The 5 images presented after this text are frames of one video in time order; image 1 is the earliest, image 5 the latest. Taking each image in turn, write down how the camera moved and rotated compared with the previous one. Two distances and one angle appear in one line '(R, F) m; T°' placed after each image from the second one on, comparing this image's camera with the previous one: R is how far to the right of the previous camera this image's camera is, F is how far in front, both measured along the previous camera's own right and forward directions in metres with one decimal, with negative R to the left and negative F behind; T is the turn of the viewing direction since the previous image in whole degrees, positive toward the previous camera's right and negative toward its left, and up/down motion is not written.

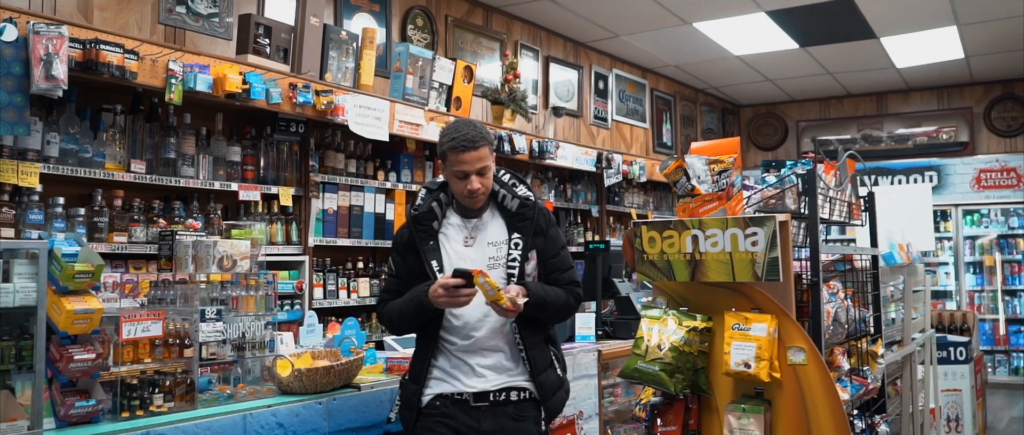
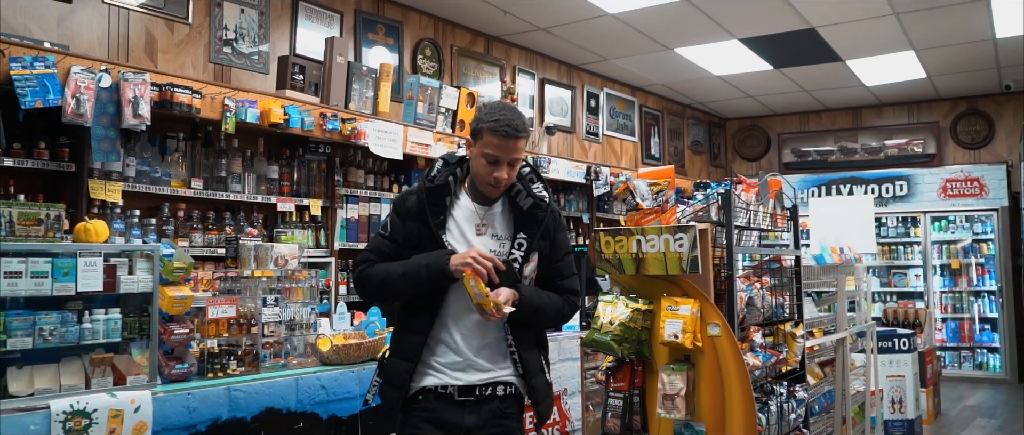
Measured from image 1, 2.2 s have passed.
(+0.1, -0.7) m; 0°
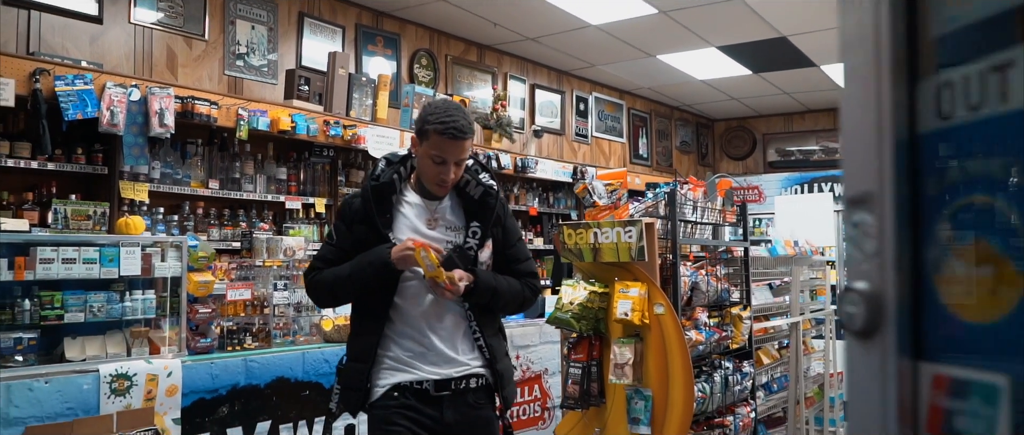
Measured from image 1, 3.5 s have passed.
(+0.1, -0.5) m; 0°
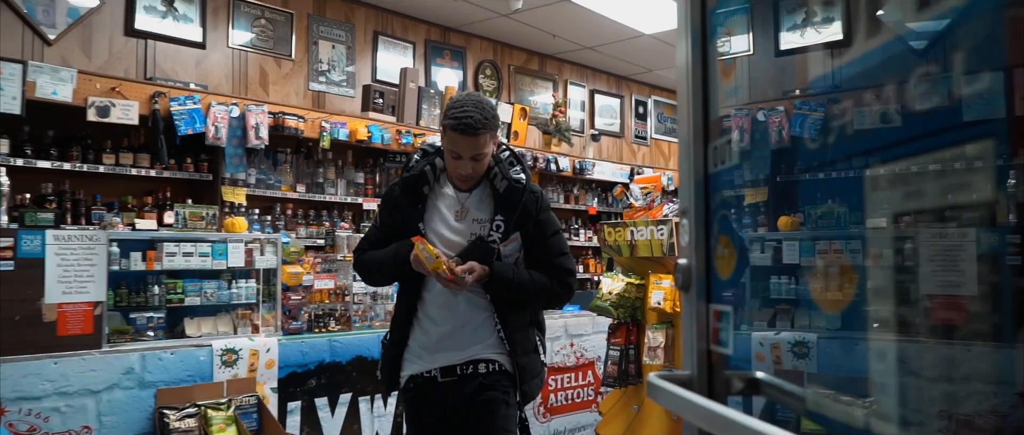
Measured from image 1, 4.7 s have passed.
(+0.1, -0.5) m; -5°
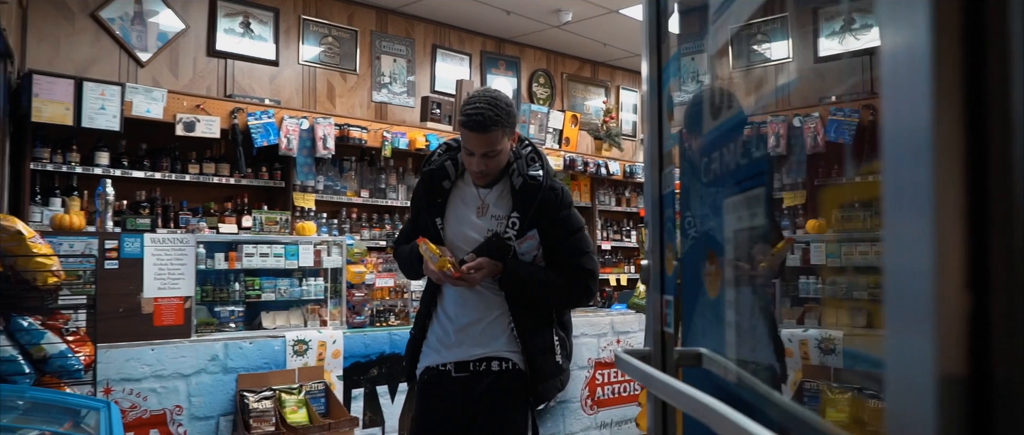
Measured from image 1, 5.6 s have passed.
(+0.1, -0.3) m; -5°
